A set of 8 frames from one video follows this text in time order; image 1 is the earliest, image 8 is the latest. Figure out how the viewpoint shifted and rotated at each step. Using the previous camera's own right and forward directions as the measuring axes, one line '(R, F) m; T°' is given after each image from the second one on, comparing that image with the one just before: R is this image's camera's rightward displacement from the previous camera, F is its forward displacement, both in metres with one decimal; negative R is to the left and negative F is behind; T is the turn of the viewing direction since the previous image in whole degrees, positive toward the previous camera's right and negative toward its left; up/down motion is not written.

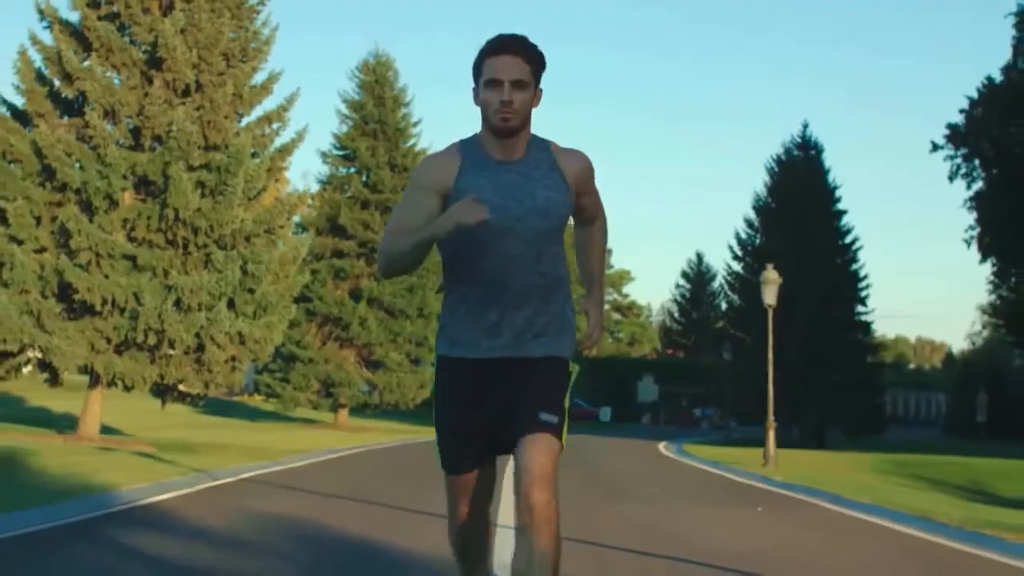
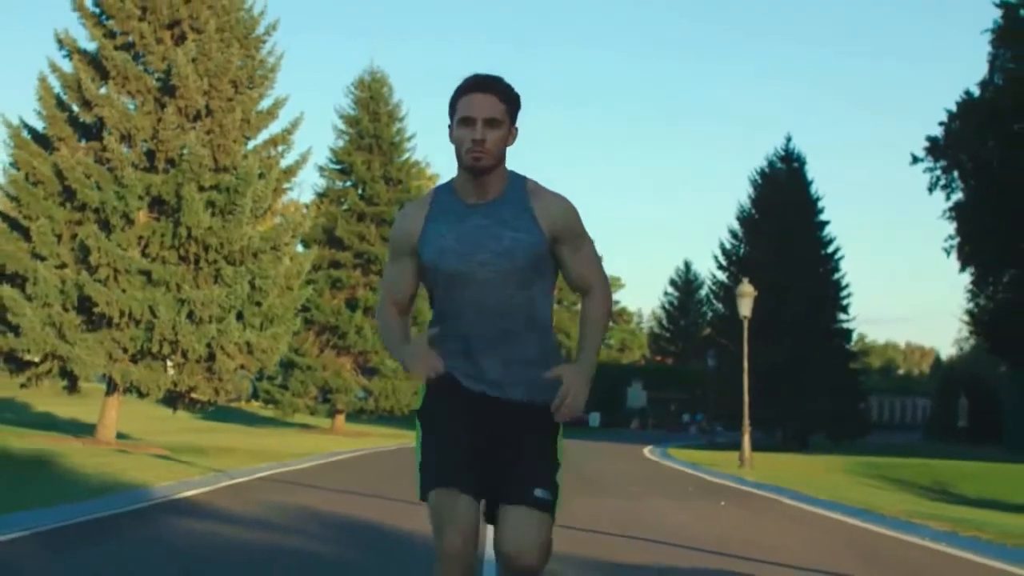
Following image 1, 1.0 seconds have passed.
(0.0, -1.9) m; 0°
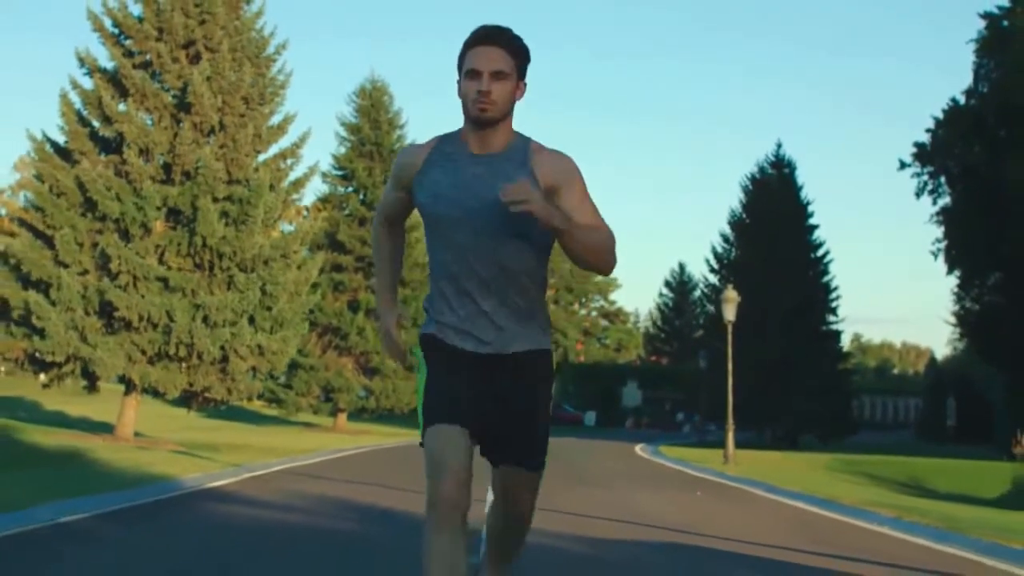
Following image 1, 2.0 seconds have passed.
(0.0, -1.7) m; 0°
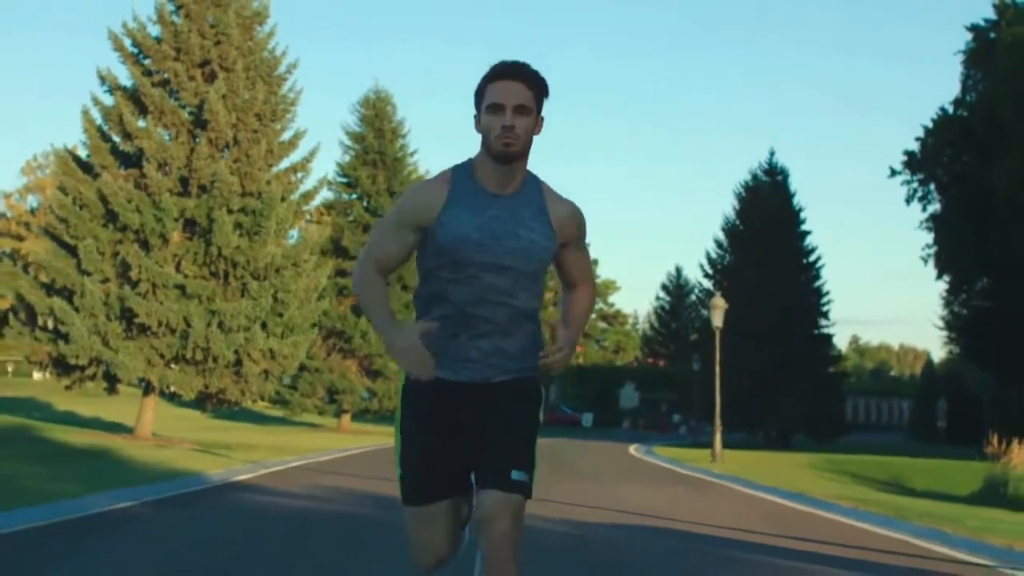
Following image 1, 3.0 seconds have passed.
(0.0, -1.7) m; 0°
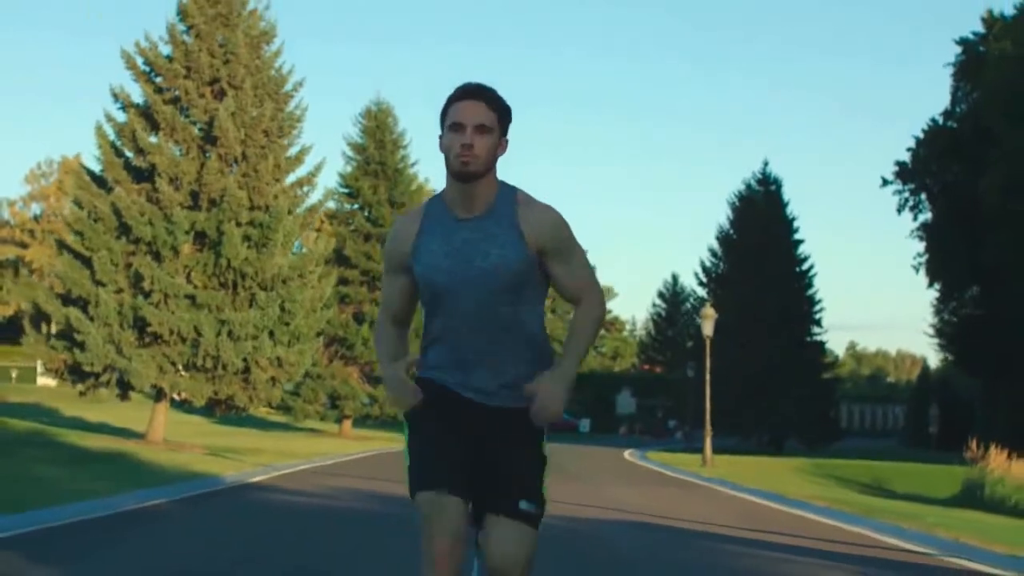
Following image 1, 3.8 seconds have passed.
(0.0, -1.3) m; 0°
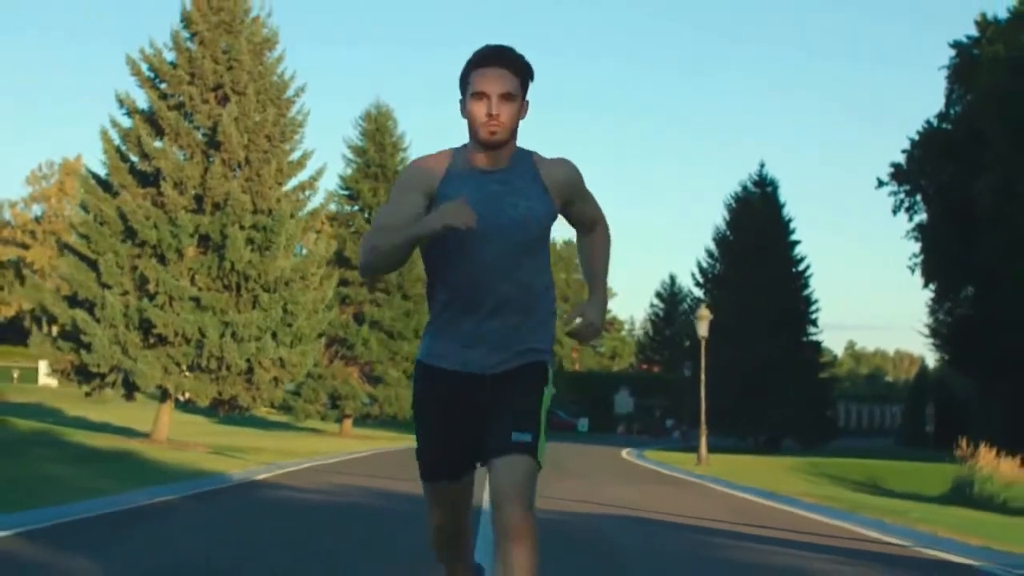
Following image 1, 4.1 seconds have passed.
(0.0, -0.6) m; 0°
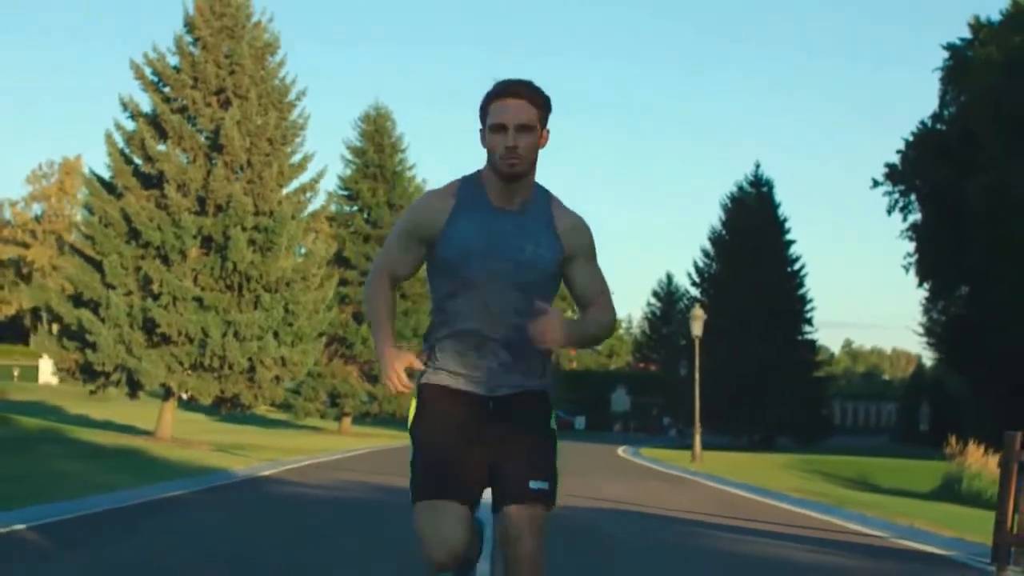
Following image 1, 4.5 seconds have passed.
(0.0, -0.6) m; 0°
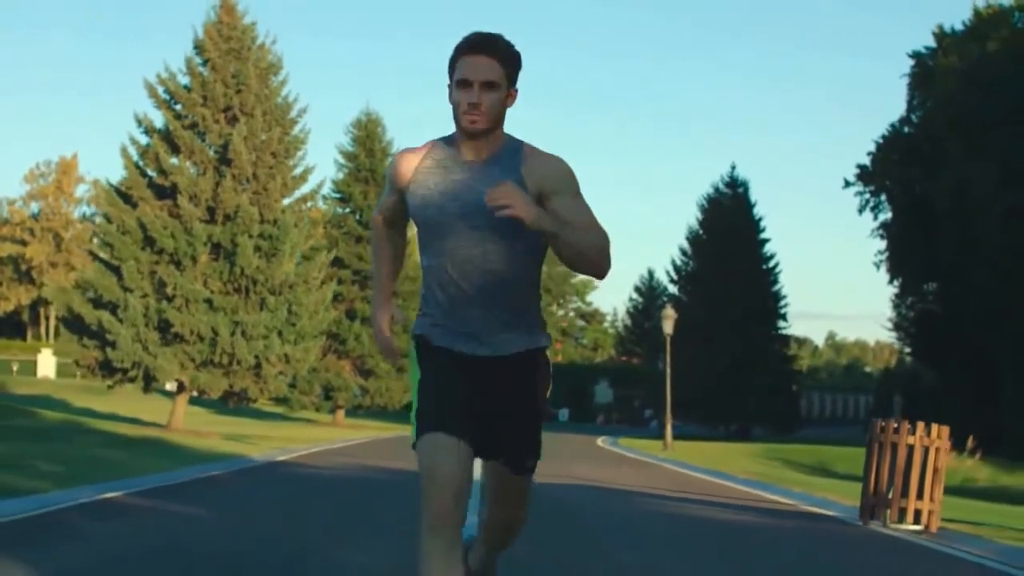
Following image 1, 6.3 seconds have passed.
(0.0, -3.0) m; +1°
